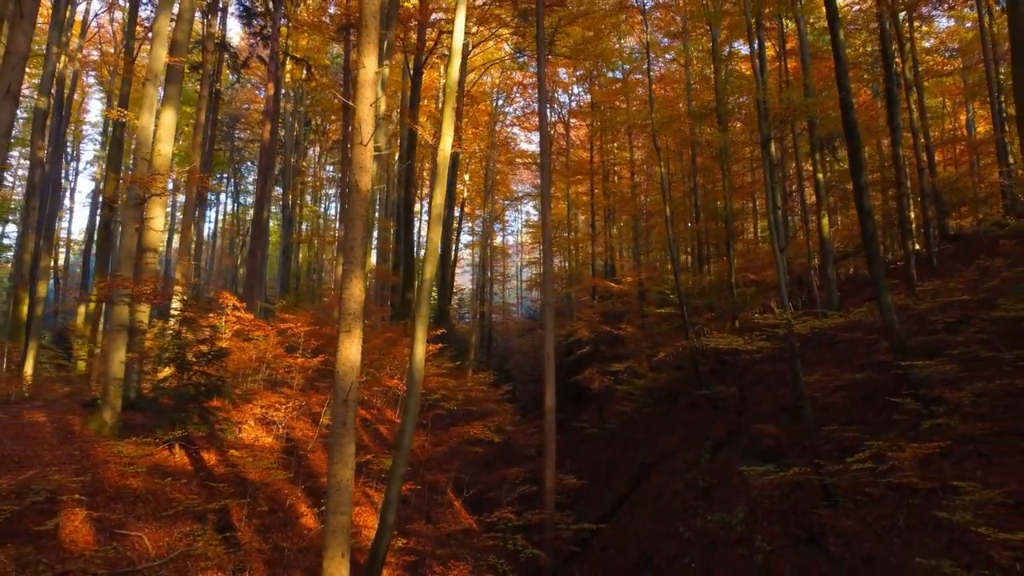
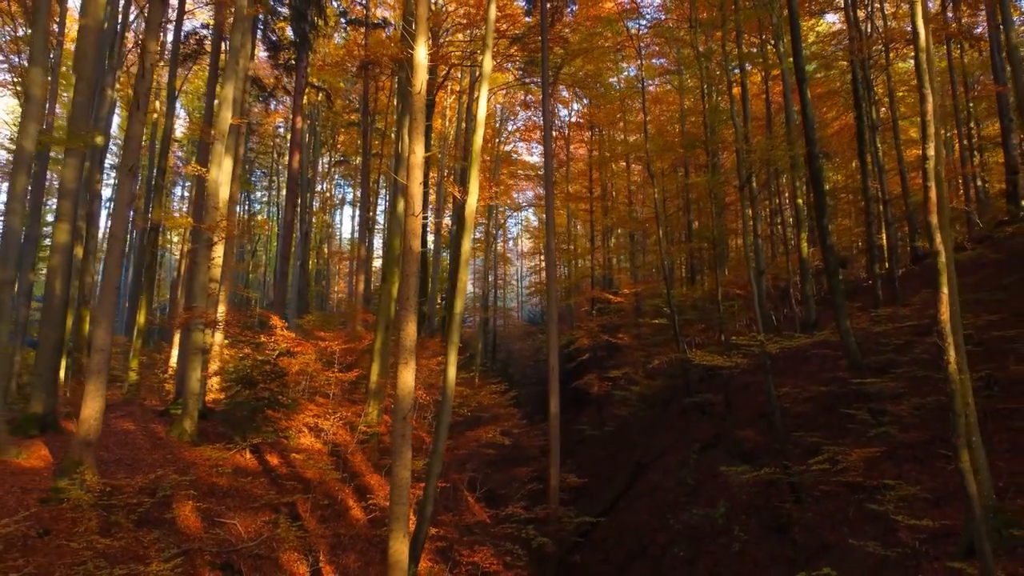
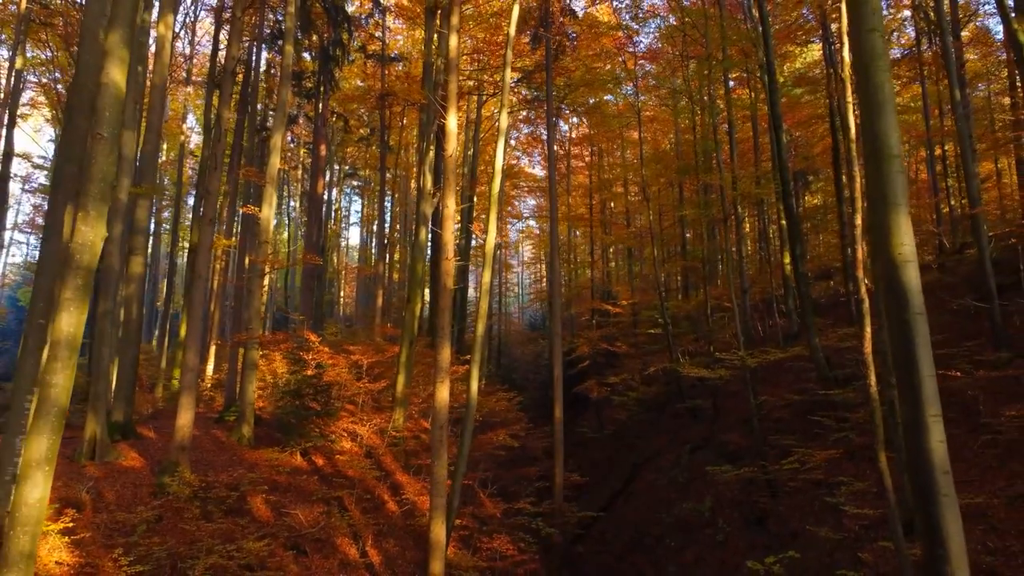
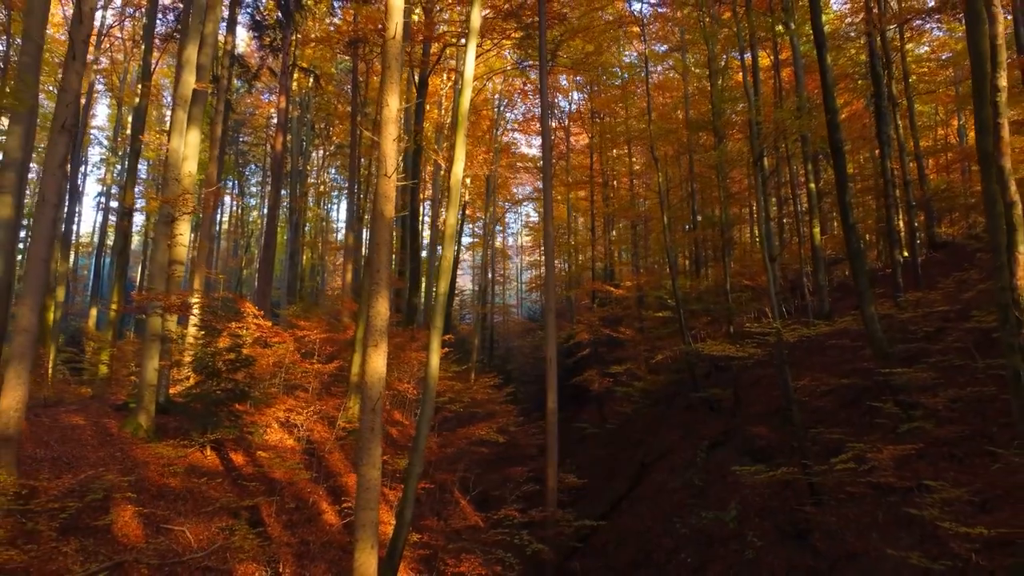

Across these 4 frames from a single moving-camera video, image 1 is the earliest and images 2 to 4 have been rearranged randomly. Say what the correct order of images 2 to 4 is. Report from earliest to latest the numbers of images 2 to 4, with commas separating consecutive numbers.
4, 2, 3
